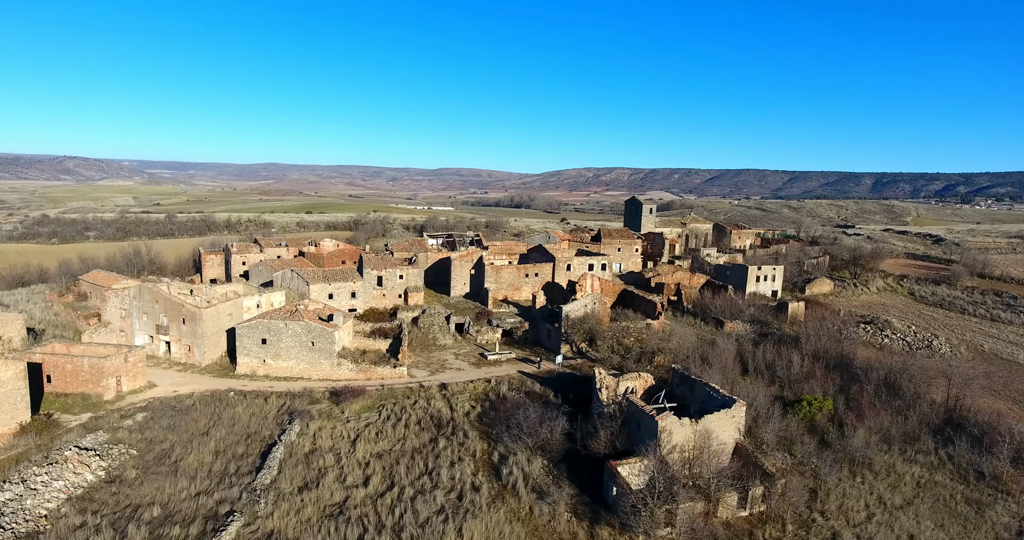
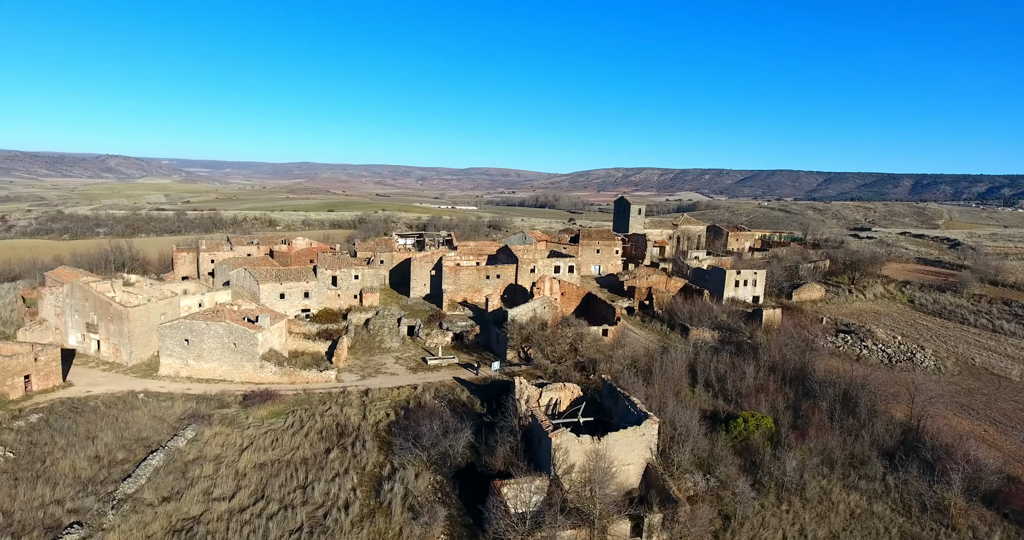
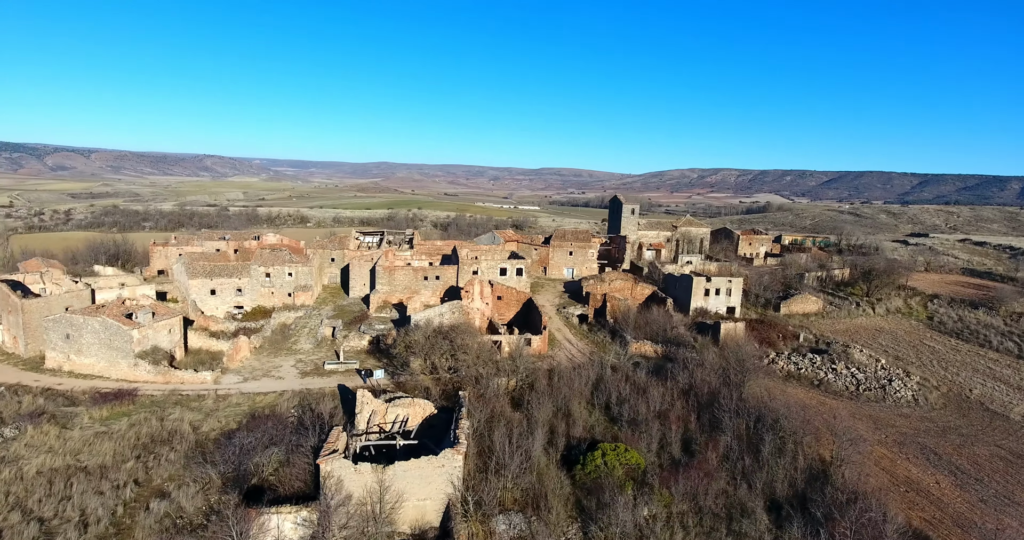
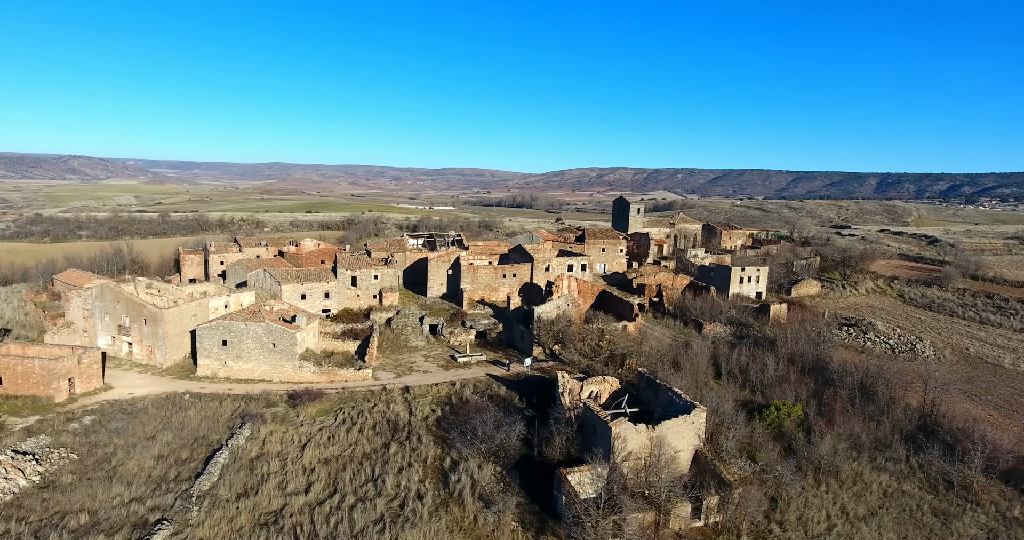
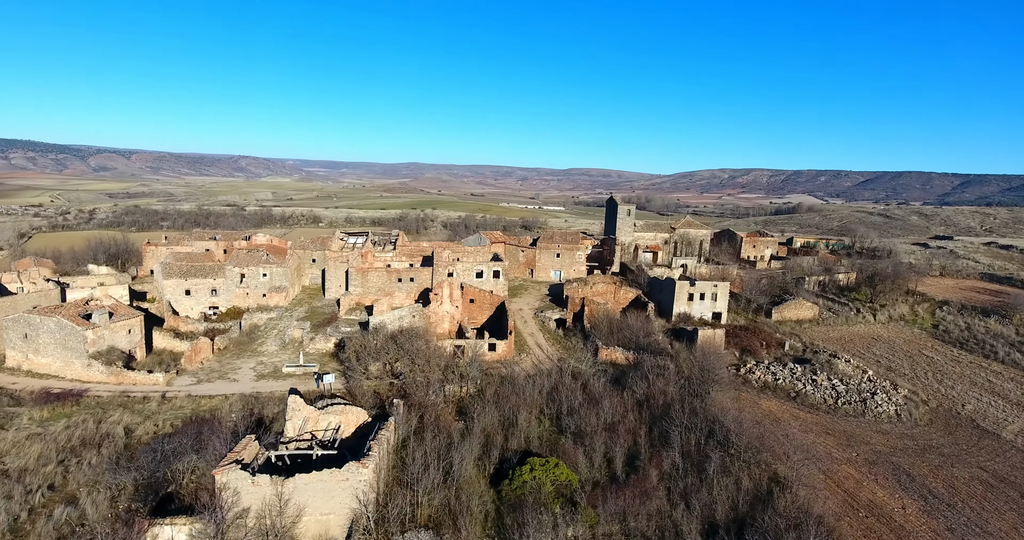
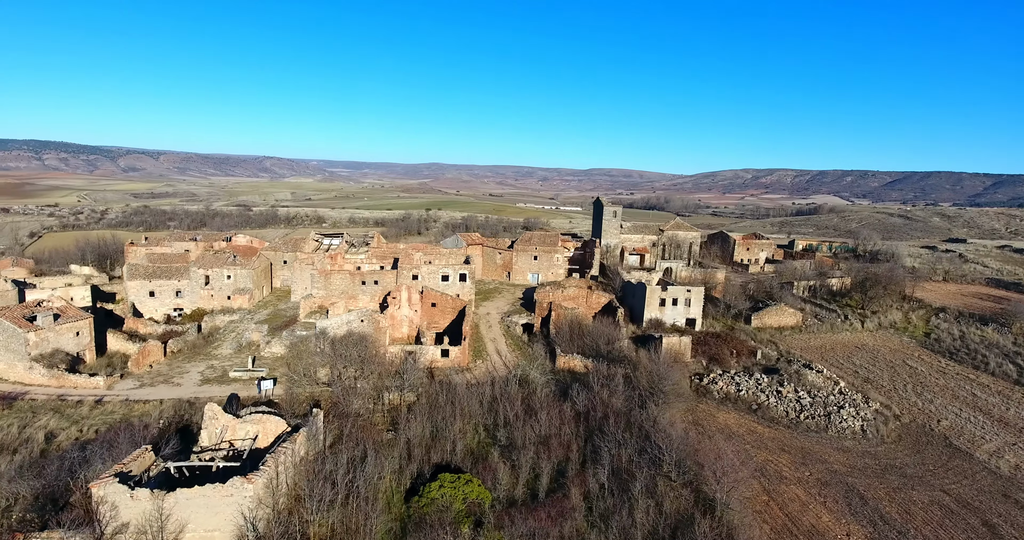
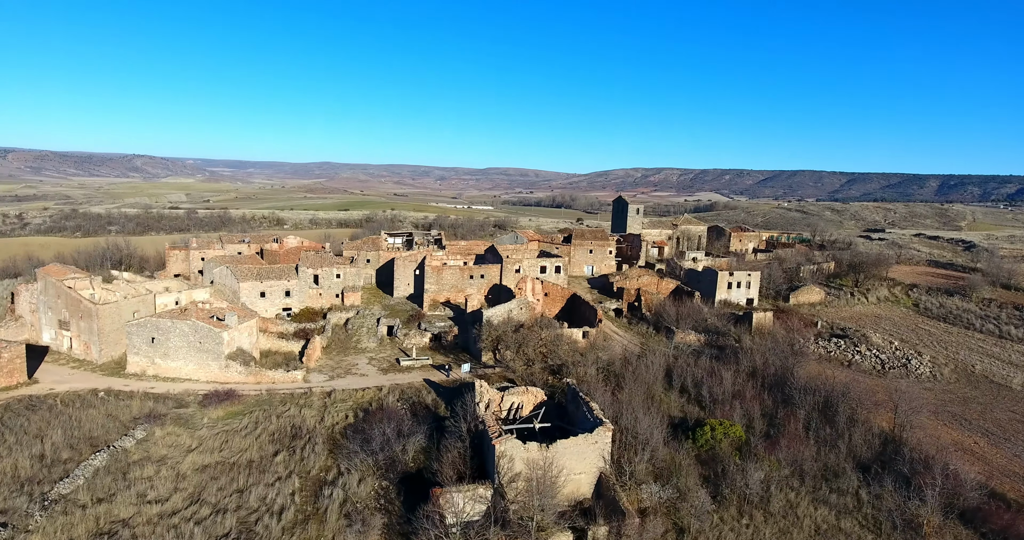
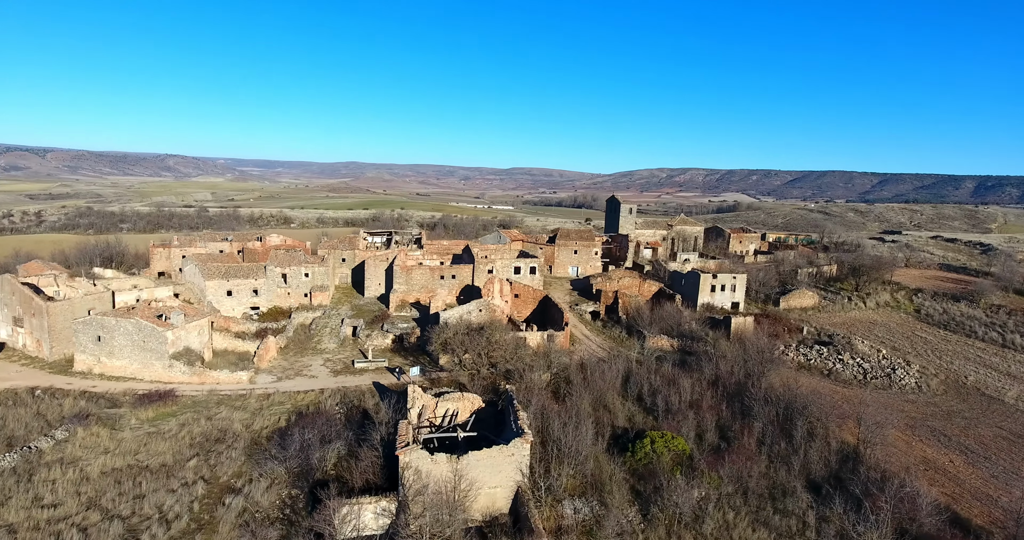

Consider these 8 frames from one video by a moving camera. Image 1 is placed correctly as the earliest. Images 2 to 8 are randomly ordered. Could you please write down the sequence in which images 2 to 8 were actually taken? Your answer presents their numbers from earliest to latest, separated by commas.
4, 2, 7, 8, 3, 5, 6
